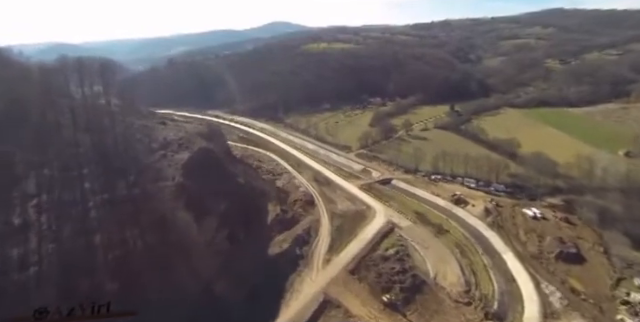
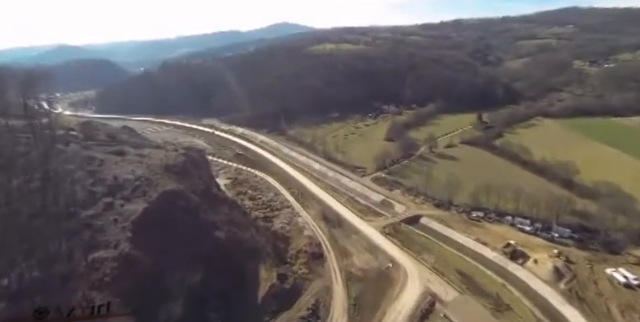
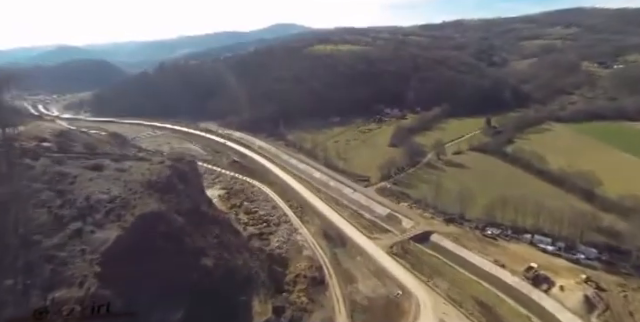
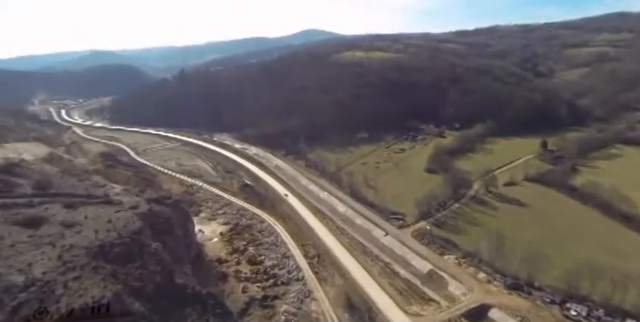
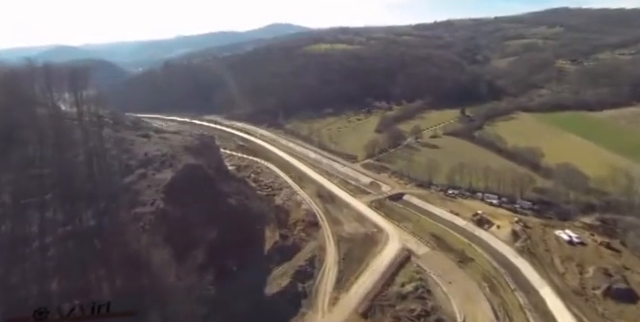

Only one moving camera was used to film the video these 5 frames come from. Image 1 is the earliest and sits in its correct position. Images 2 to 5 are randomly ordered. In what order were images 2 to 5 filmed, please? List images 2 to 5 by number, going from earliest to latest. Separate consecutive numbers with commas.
5, 2, 3, 4
